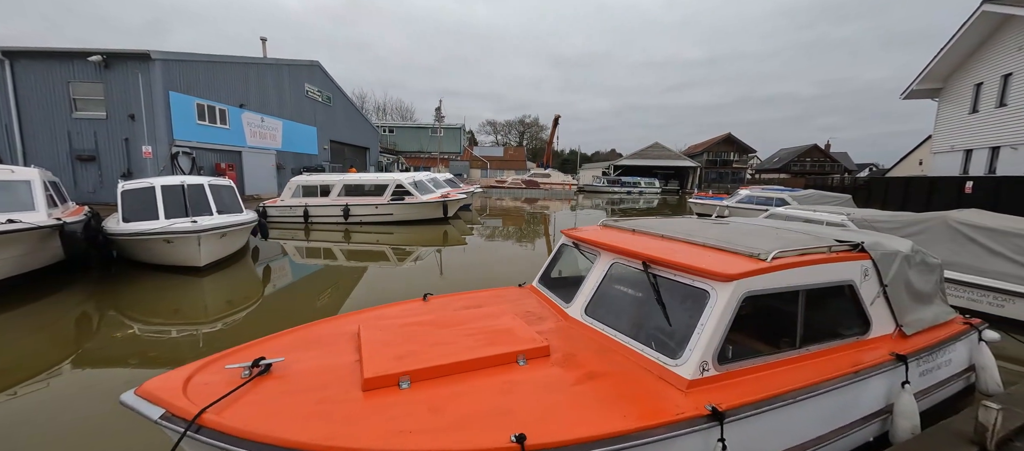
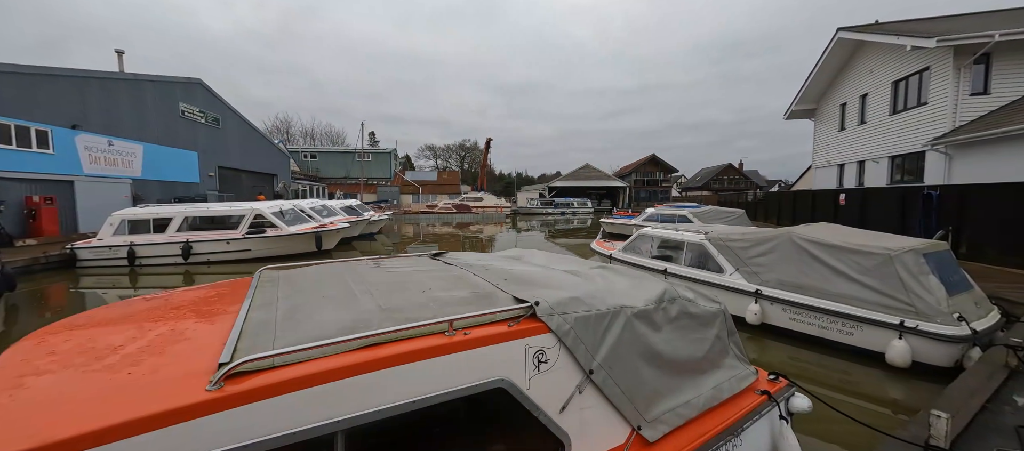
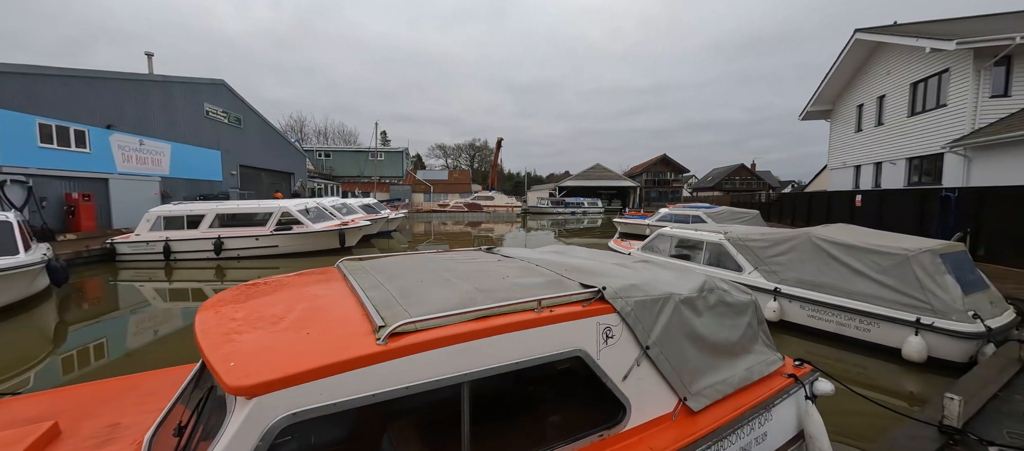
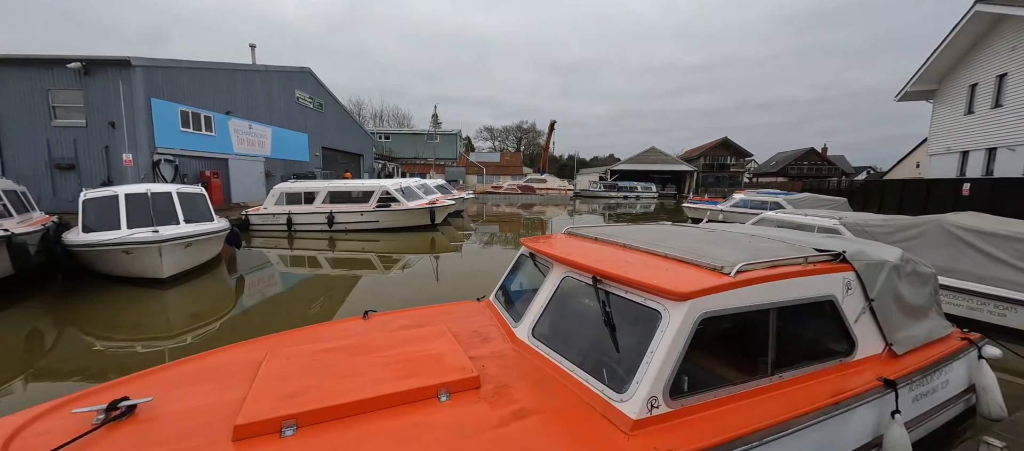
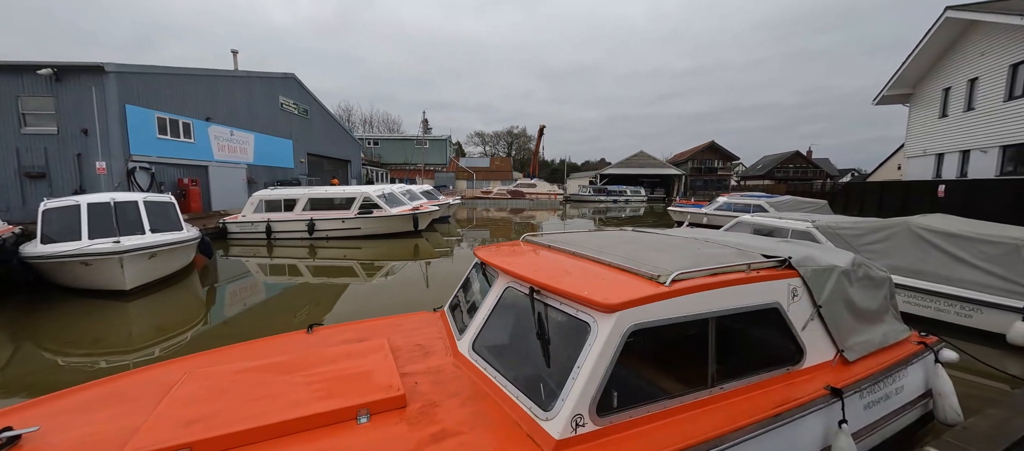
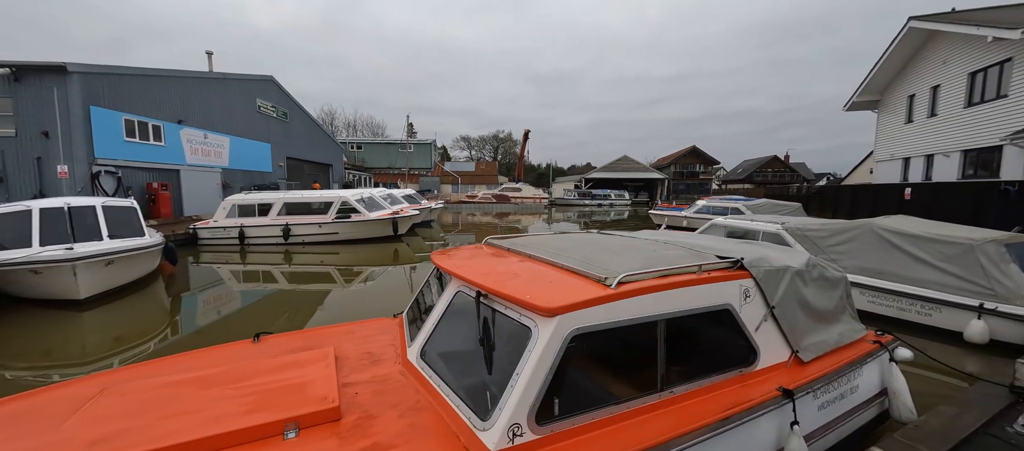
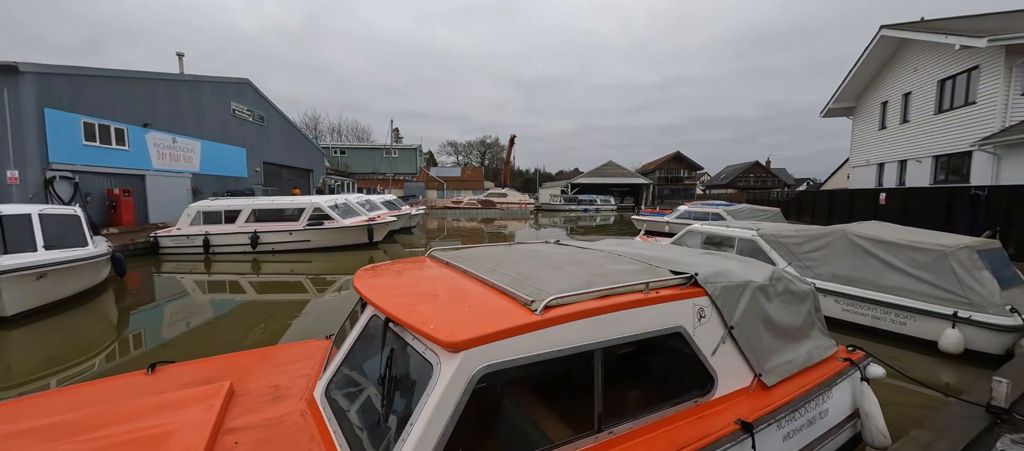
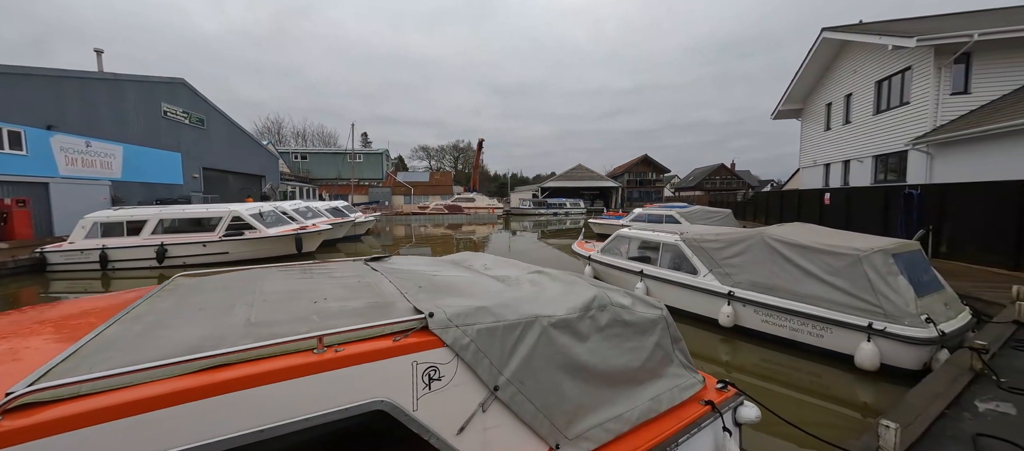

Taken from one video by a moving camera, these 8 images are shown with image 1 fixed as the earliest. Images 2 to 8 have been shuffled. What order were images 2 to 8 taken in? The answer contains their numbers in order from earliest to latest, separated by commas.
4, 5, 6, 7, 3, 2, 8
